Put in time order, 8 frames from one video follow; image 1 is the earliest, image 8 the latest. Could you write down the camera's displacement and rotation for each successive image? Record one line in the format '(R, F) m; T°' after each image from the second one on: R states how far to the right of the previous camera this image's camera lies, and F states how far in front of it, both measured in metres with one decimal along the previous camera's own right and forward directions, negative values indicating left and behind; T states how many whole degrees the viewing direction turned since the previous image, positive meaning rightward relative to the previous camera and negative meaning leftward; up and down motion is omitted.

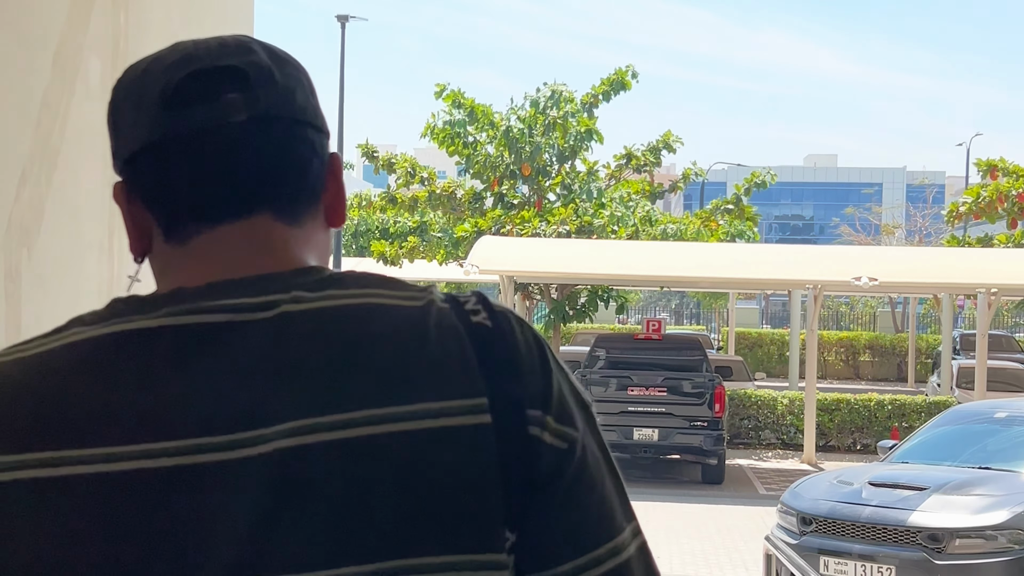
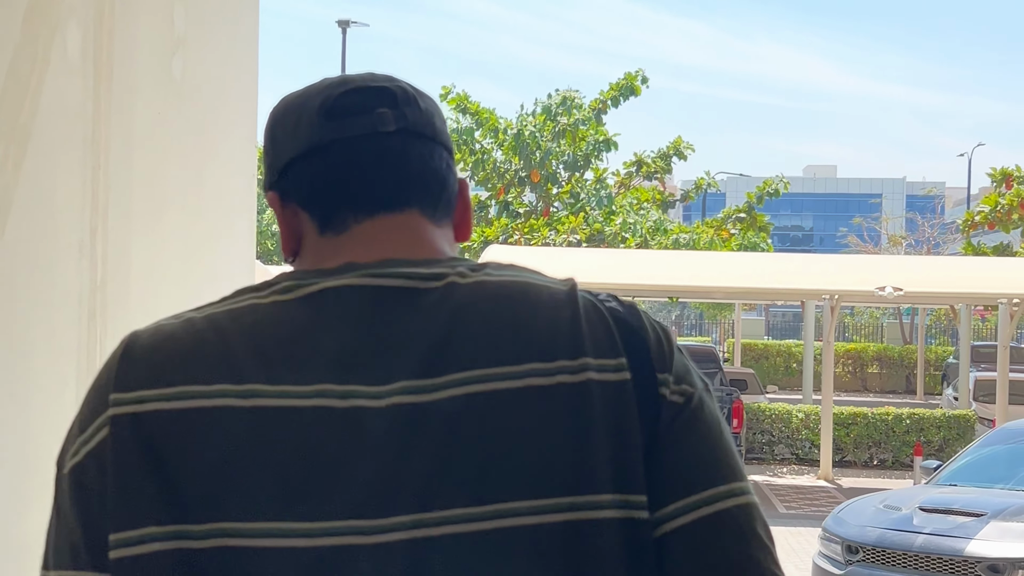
(-0.1, +0.4) m; 0°
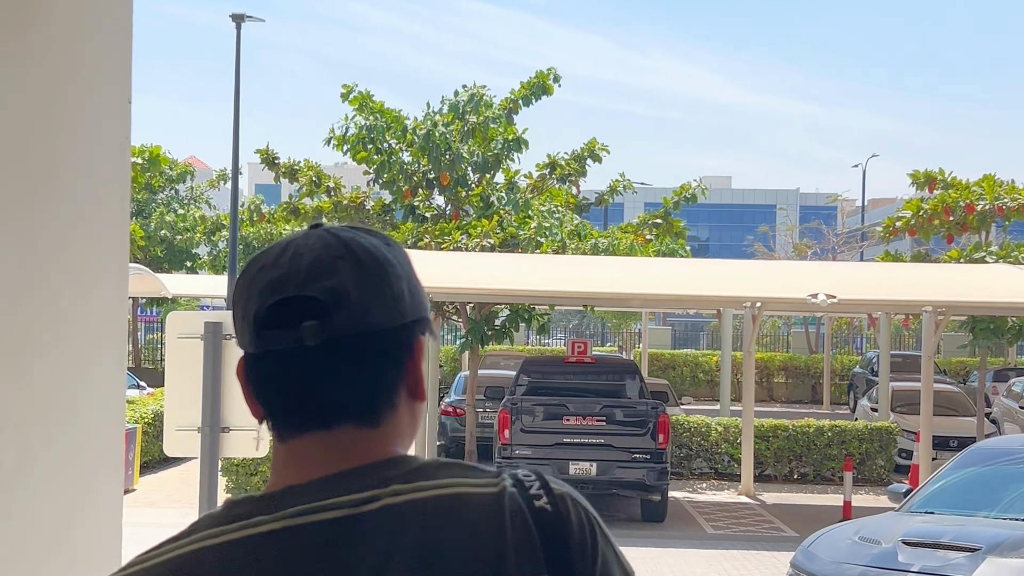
(-0.1, +0.8) m; +5°
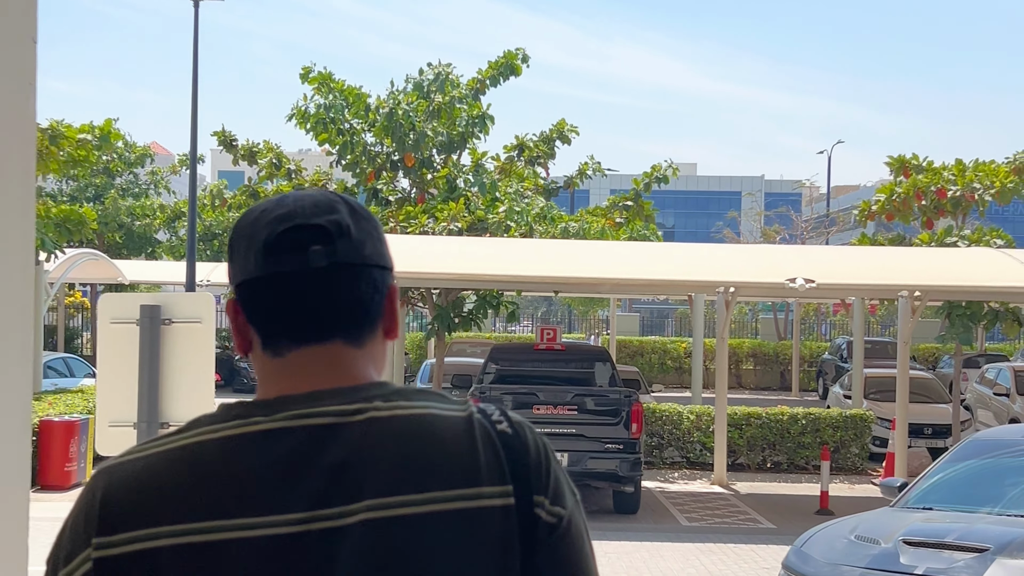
(0.0, +0.4) m; +2°
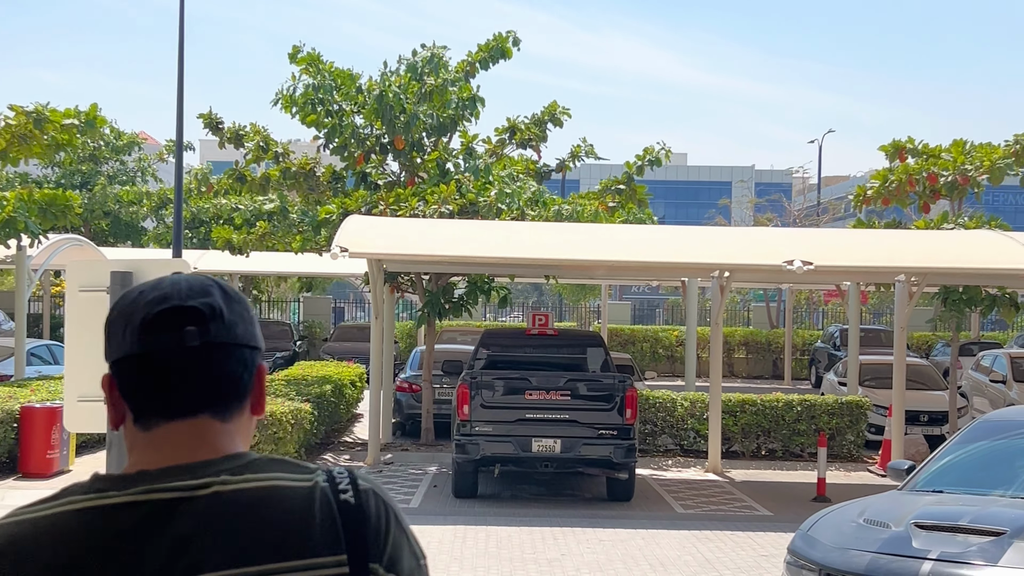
(0.0, +0.2) m; 0°
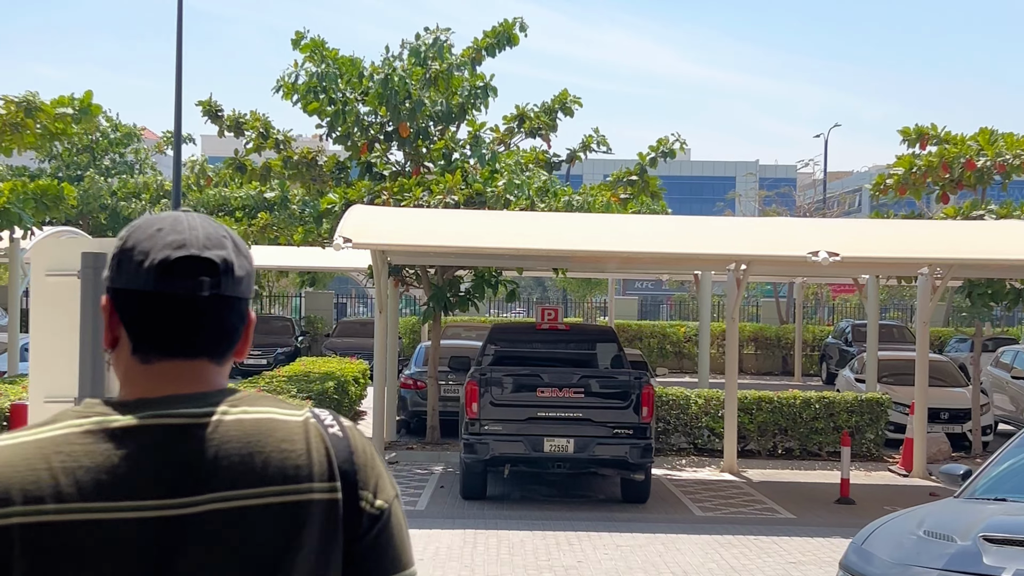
(-0.1, +0.5) m; 0°
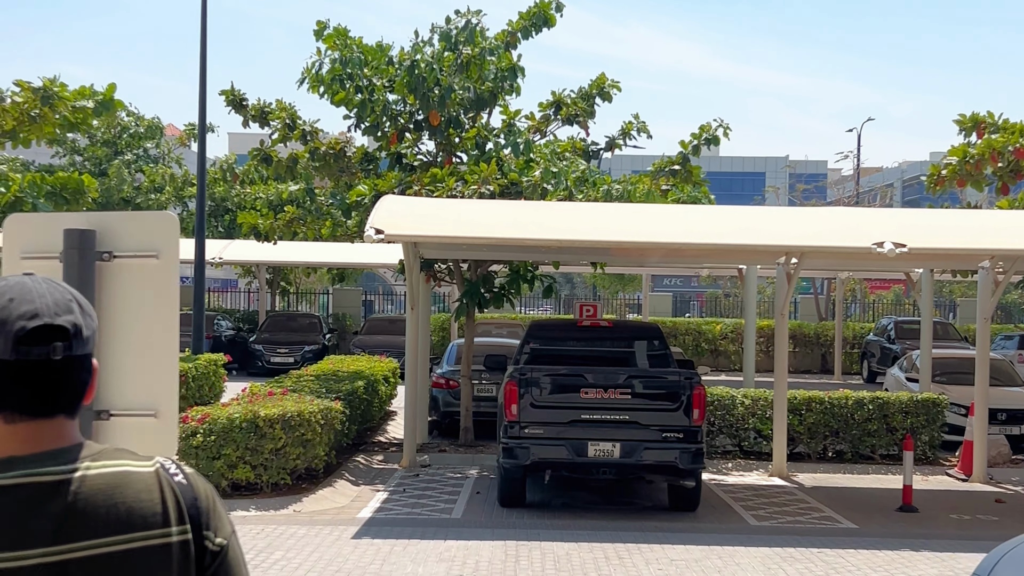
(-0.1, +0.6) m; -1°
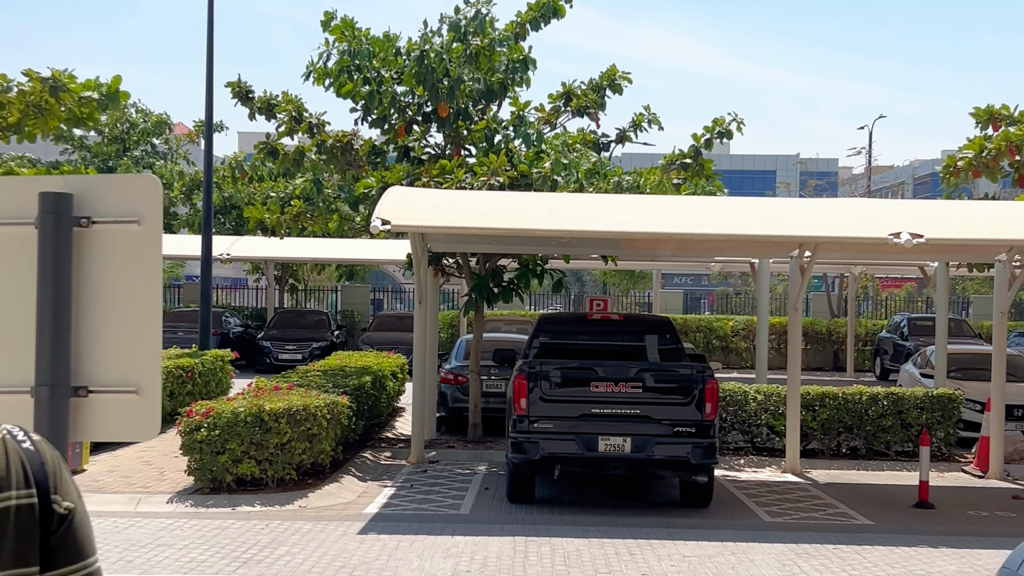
(0.0, +0.2) m; 0°
